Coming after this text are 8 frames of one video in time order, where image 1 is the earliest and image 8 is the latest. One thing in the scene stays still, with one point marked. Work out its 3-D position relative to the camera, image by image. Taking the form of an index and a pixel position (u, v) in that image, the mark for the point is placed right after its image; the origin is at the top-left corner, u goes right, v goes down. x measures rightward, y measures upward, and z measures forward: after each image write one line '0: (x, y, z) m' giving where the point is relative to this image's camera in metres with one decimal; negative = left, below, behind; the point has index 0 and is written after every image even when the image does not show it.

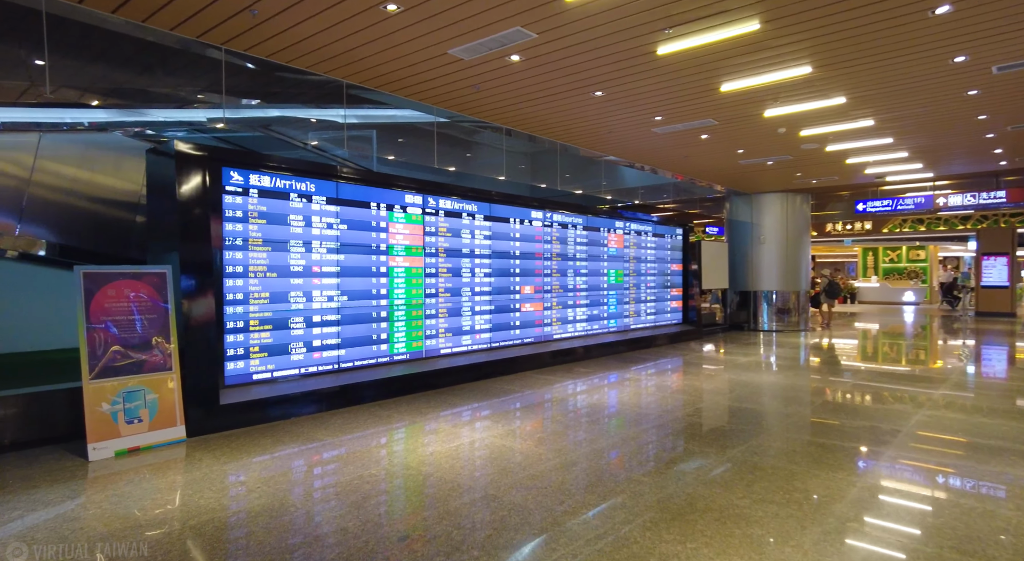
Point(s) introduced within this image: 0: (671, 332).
0: (+2.6, -0.9, +10.1) m
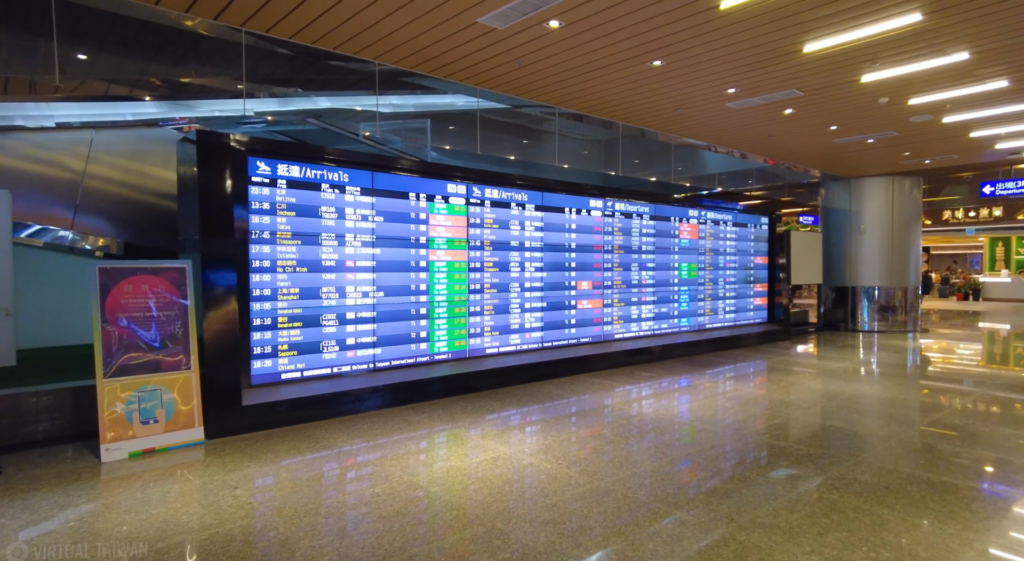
0: (+3.7, -0.8, +9.1) m
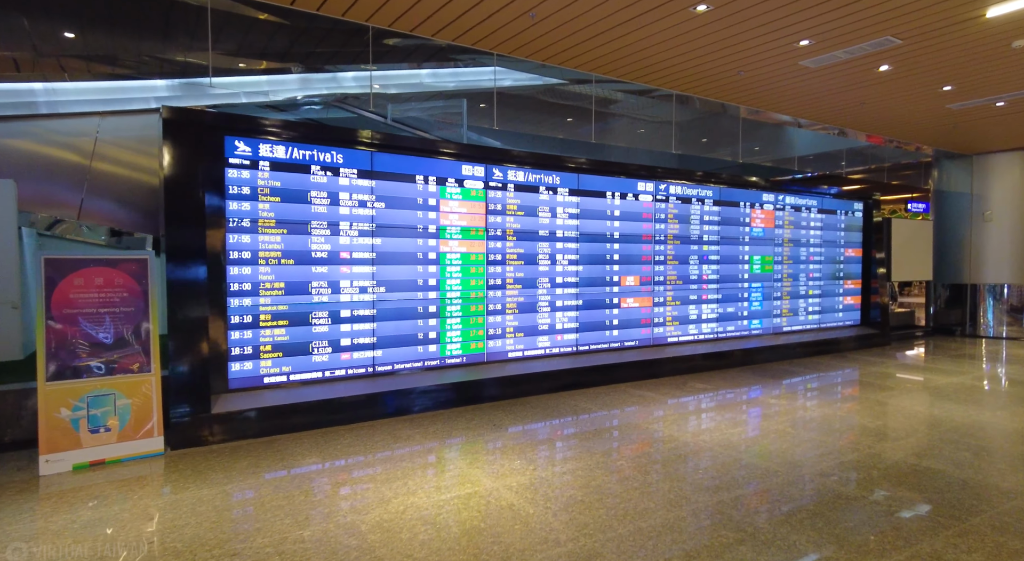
0: (+4.3, -0.7, +7.8) m
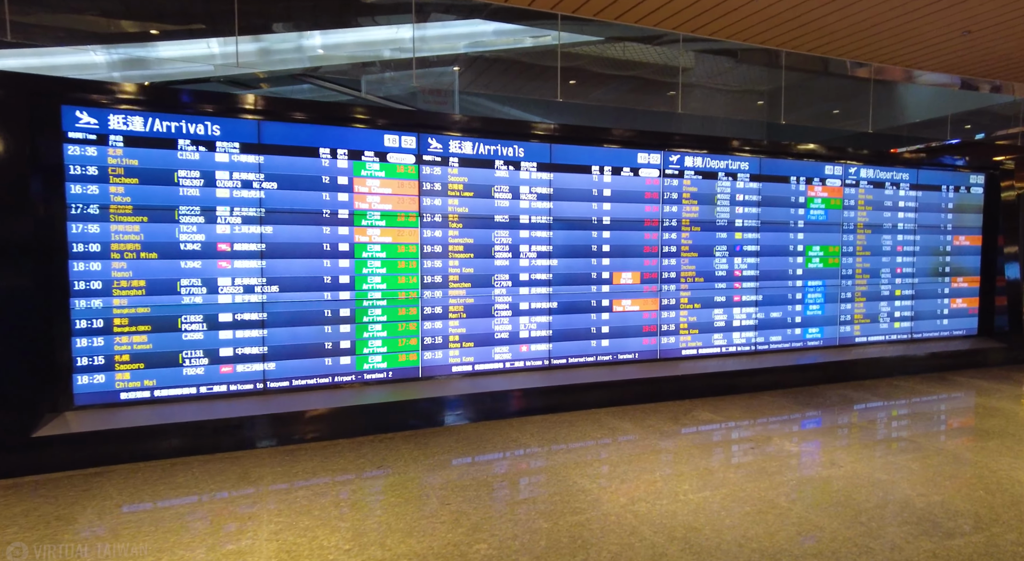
0: (+4.4, -0.7, +6.0) m
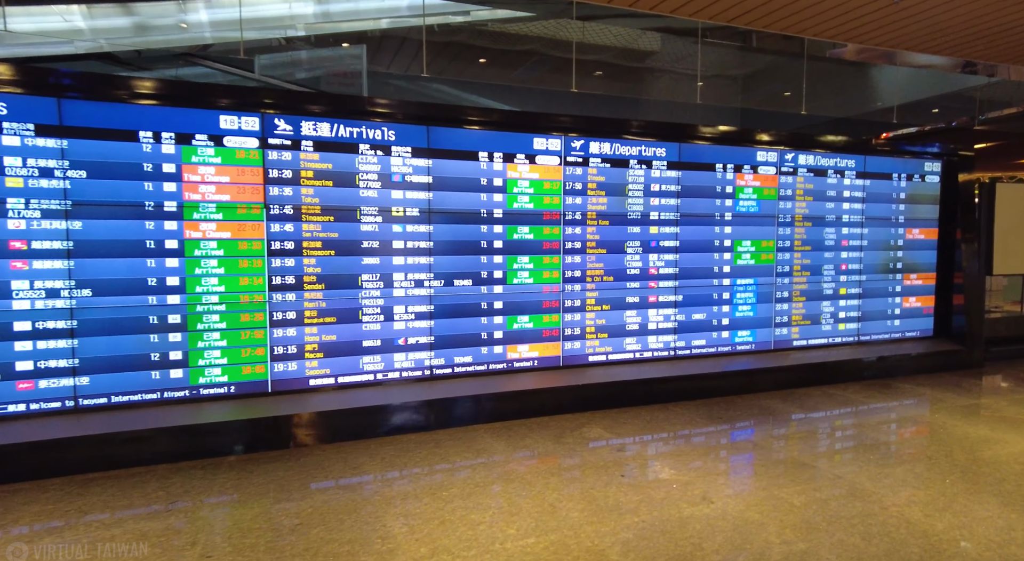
0: (+3.6, -0.7, +5.5) m
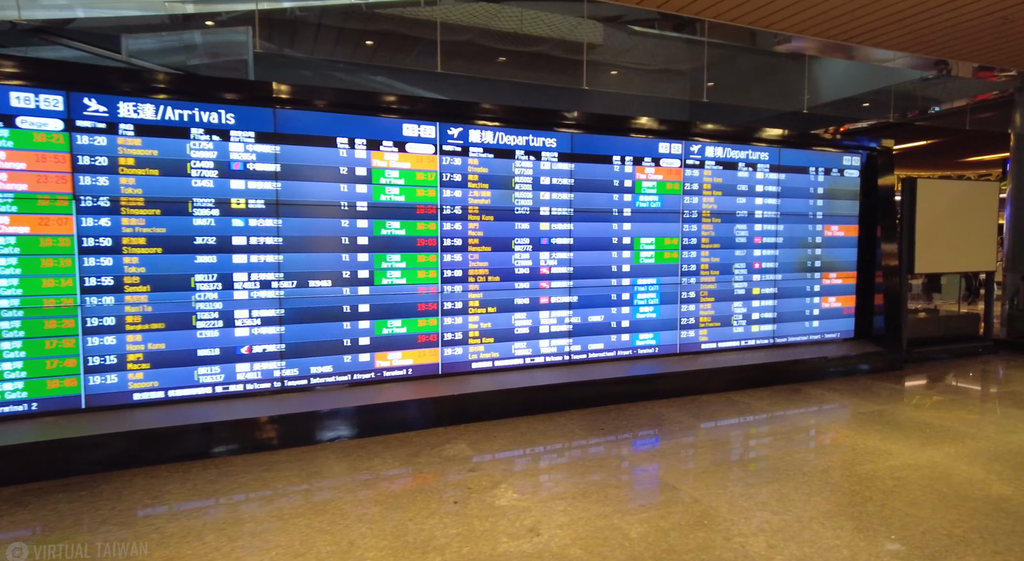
0: (+2.7, -0.7, +5.3) m
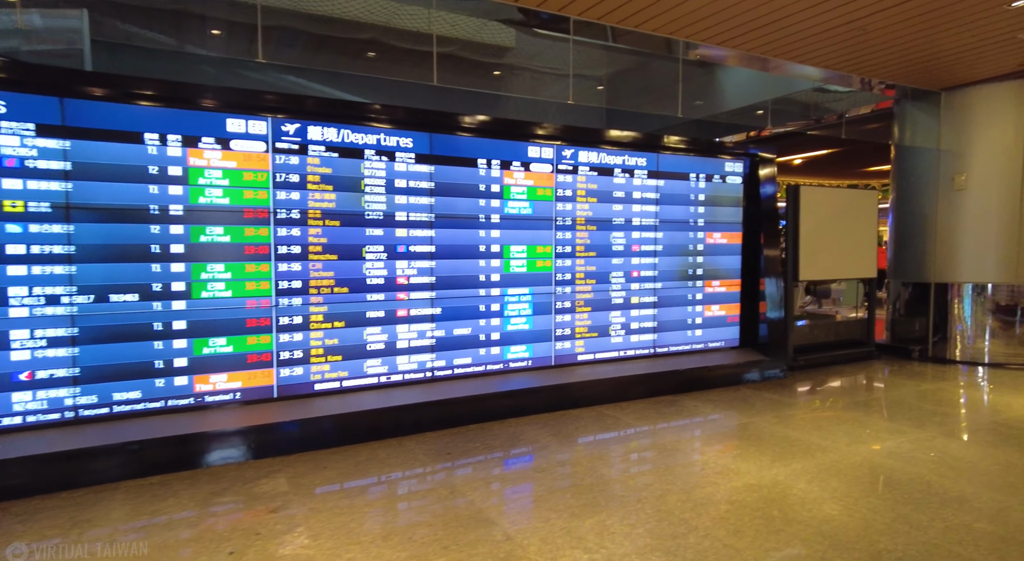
0: (+1.7, -0.7, +5.2) m
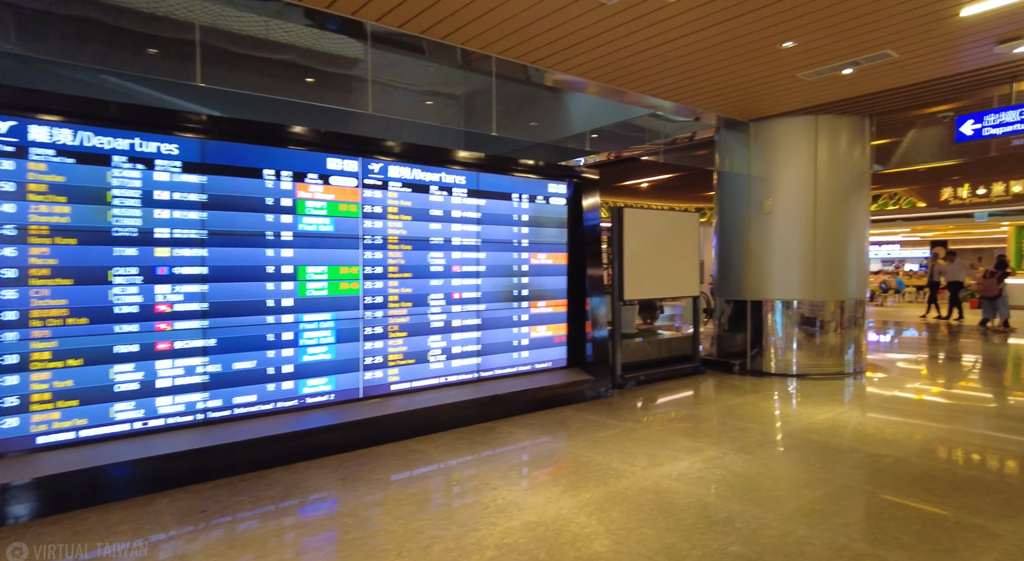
0: (+0.2, -0.9, +5.1) m
